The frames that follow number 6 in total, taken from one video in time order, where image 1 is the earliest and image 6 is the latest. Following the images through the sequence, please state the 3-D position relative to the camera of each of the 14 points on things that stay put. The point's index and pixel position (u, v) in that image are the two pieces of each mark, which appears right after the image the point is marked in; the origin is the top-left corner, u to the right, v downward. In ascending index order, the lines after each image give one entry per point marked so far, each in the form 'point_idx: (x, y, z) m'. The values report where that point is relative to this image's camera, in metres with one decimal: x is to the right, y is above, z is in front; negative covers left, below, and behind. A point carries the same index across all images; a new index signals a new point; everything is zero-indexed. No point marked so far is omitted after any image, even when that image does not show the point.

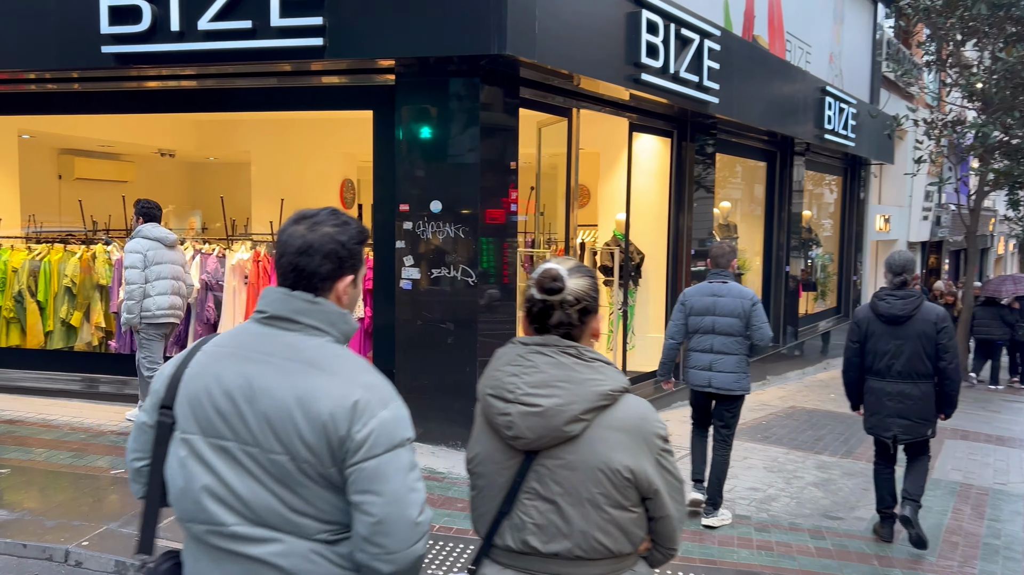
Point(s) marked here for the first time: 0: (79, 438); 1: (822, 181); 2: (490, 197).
0: (-3.1, -1.1, +5.8) m
1: (+5.5, +1.9, +14.5) m
2: (-0.2, +0.7, +6.0) m
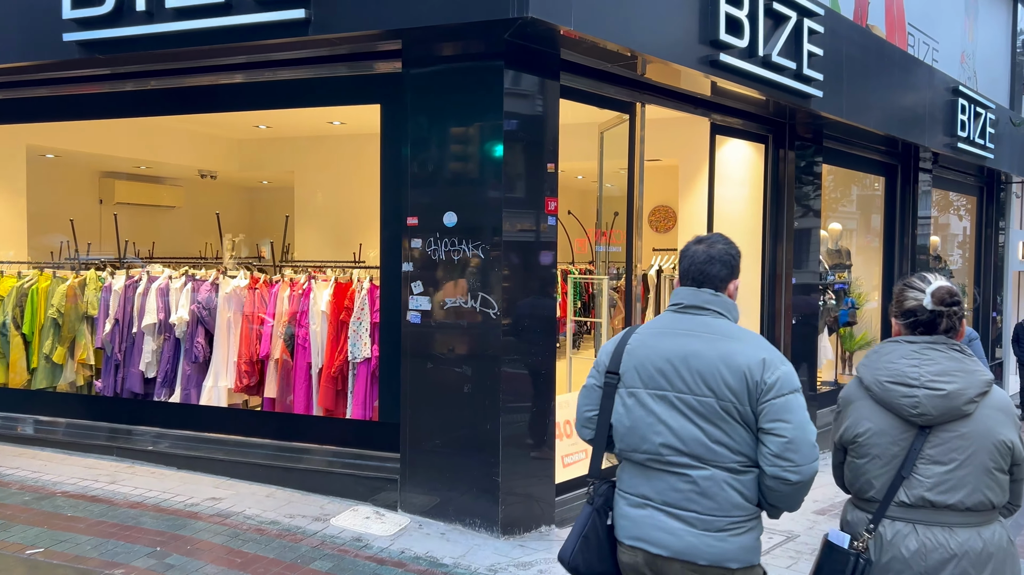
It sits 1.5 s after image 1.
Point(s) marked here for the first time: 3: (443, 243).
0: (-2.9, -1.3, +4.8) m
1: (+6.8, +1.3, +12.5) m
2: (+0.1, +0.5, +4.8) m
3: (-0.4, +0.3, +4.8) m
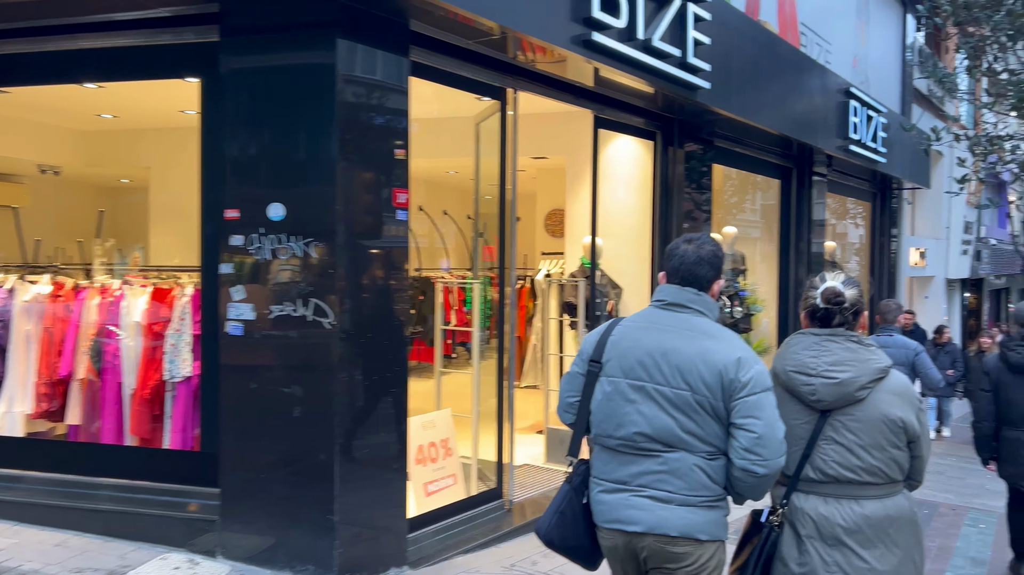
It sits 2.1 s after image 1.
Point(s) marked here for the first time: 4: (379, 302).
0: (-3.7, -1.3, +3.9) m
1: (+5.1, +1.2, +12.5) m
2: (-0.8, +0.4, +4.1) m
3: (-1.2, +0.2, +4.1) m
4: (-0.7, -0.1, +4.1) m
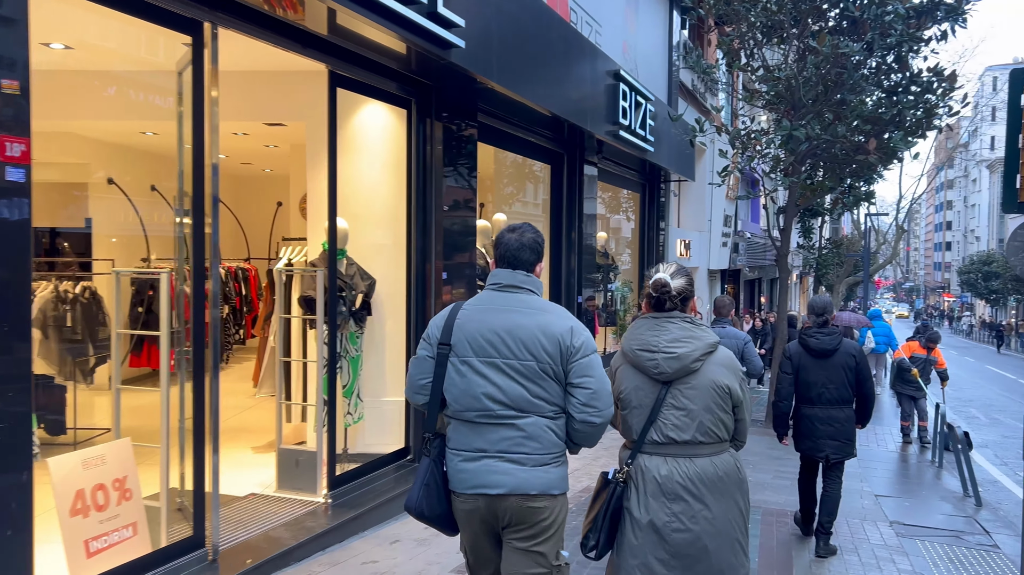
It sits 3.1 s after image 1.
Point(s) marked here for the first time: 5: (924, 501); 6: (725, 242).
0: (-4.7, -1.3, +1.8) m
1: (+1.6, +1.3, +12.4) m
2: (-2.0, +0.5, +2.8) m
3: (-2.4, +0.3, +2.7) m
4: (-1.9, 0.0, +2.8) m
5: (+3.5, -1.8, +7.0) m
6: (+4.6, +1.0, +17.7) m
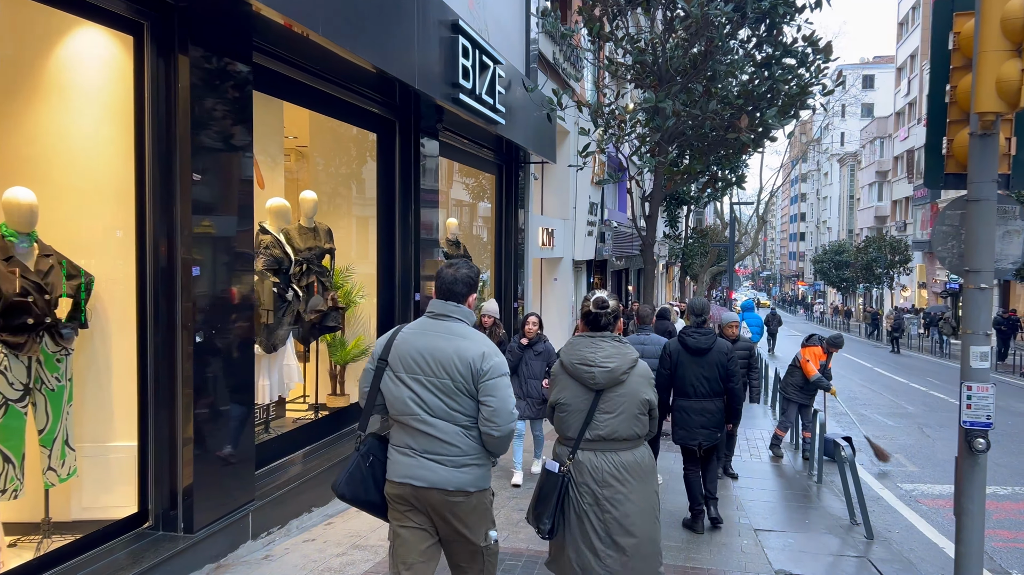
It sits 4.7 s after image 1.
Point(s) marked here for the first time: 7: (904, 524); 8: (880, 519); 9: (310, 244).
0: (-5.2, -1.4, -0.5) m
1: (-0.6, +1.4, +10.9) m
2: (-2.6, +0.4, +0.9) m
3: (-3.1, +0.2, +0.7) m
4: (-2.6, -0.1, +1.0) m
5: (+2.2, -1.8, +6.0) m
6: (+1.6, +1.2, +16.6) m
7: (+3.1, -1.9, +6.5) m
8: (+3.0, -1.9, +6.6) m
9: (-1.7, +0.3, +6.6) m
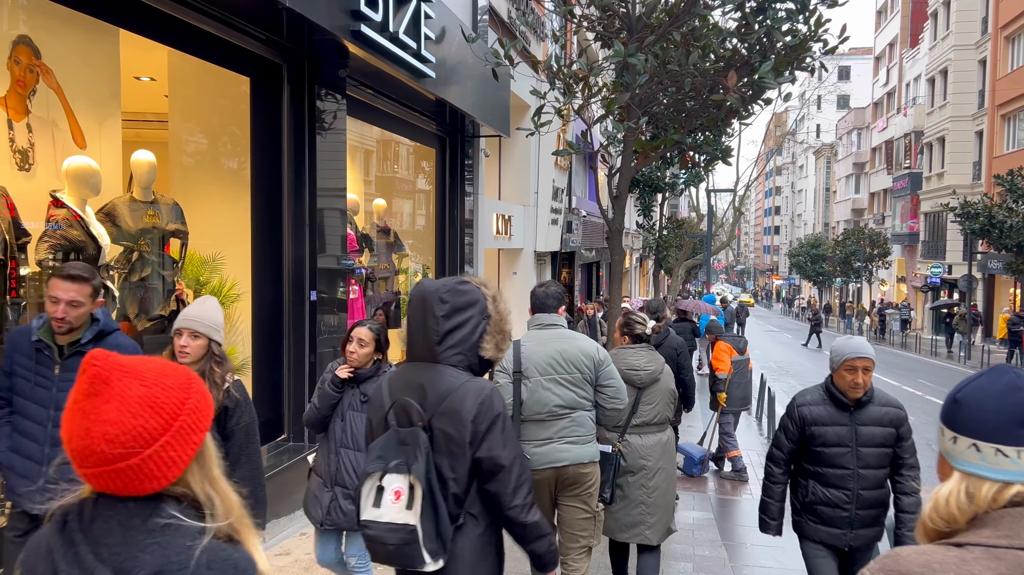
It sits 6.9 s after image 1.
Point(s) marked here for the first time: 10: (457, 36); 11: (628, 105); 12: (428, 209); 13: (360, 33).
0: (-5.5, -1.4, -2.4) m
1: (-1.2, +1.5, +9.1) m
2: (-3.0, +0.4, -1.0) m
3: (-3.4, +0.2, -1.1) m
4: (-2.9, -0.1, -0.9) m
5: (+1.7, -1.8, +4.3) m
6: (+0.8, +1.3, +14.8) m
7: (+2.6, -1.9, +4.8) m
8: (+2.5, -1.9, +4.9) m
9: (-2.2, +0.4, +4.8) m
10: (-0.6, +2.5, +8.3) m
11: (+1.2, +1.9, +8.7) m
12: (-1.0, +1.0, +10.2) m
13: (-1.1, +1.9, +6.1) m
